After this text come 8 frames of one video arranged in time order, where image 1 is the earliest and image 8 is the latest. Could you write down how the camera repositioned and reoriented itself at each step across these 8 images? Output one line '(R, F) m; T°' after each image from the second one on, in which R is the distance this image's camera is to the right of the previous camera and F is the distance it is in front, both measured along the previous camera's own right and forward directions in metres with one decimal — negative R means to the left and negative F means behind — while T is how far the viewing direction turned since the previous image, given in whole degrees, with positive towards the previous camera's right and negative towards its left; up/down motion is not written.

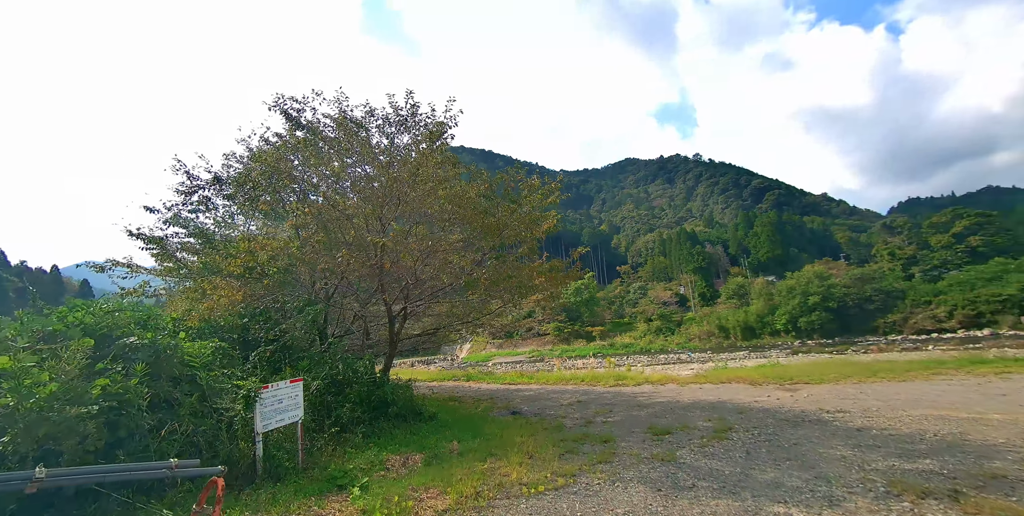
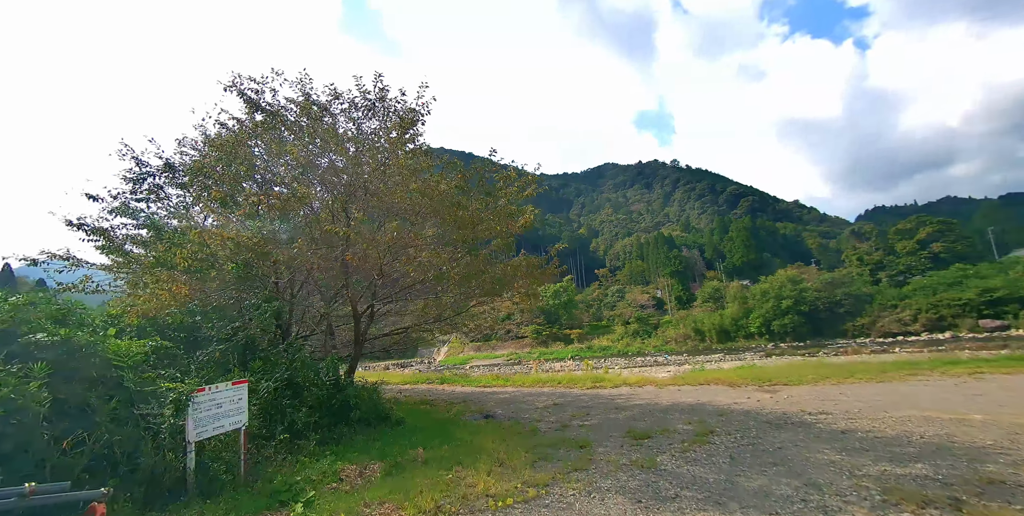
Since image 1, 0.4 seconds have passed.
(+0.1, +0.6) m; +3°
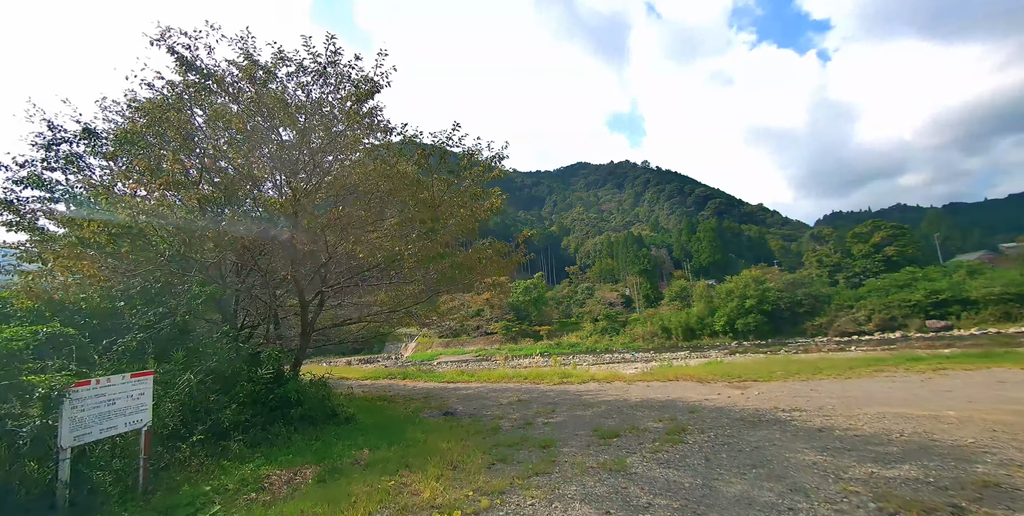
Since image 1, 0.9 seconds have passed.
(+0.2, +0.8) m; +4°
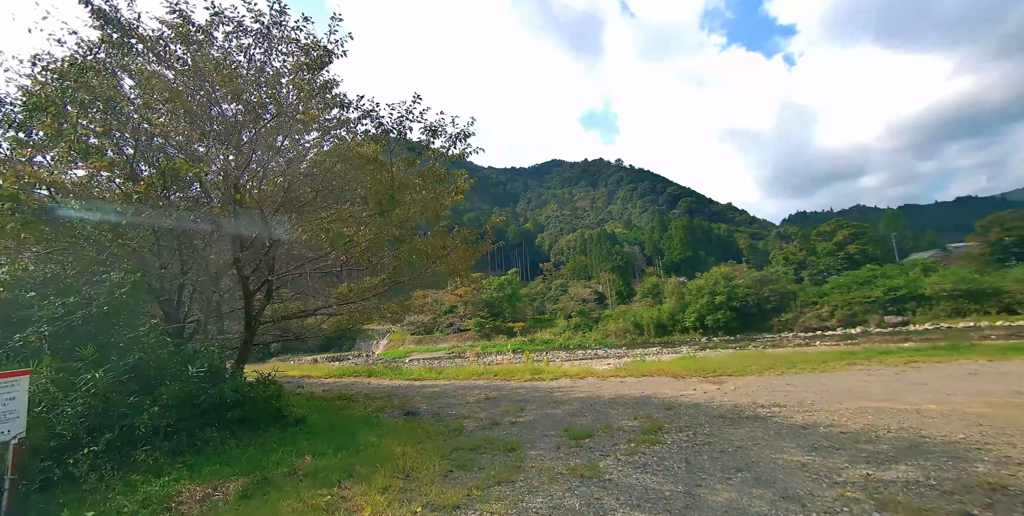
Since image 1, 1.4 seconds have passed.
(+0.2, +0.7) m; +3°
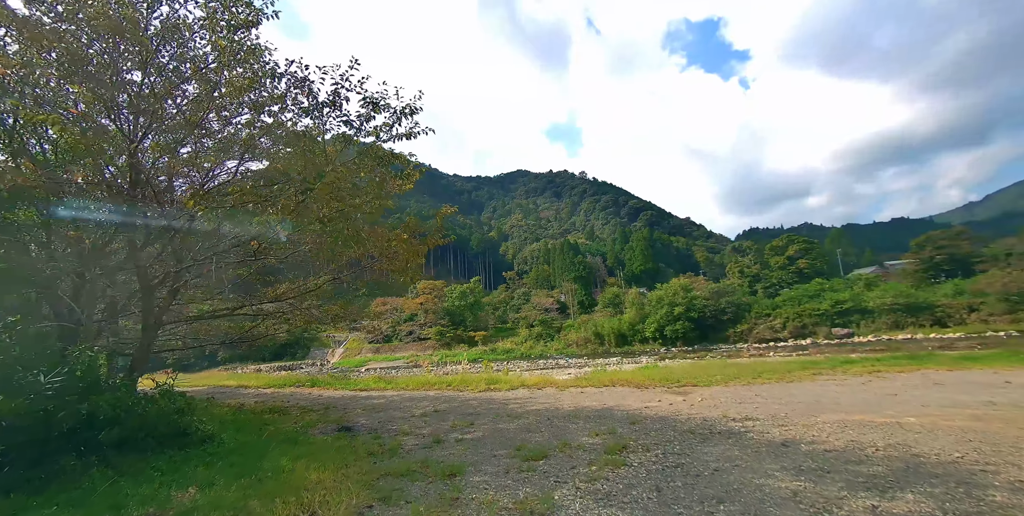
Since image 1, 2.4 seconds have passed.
(+0.2, +1.0) m; +5°
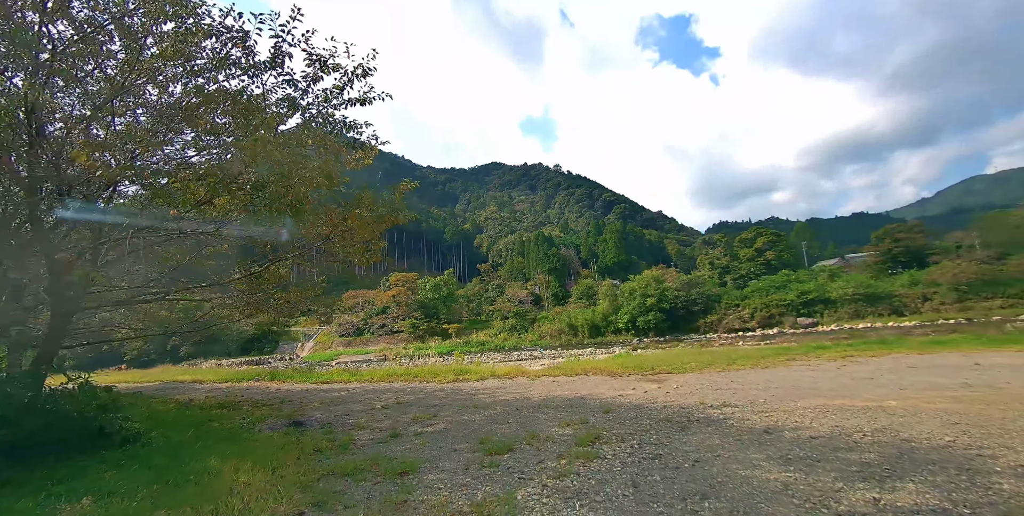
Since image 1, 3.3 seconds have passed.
(+0.2, +0.6) m; +3°
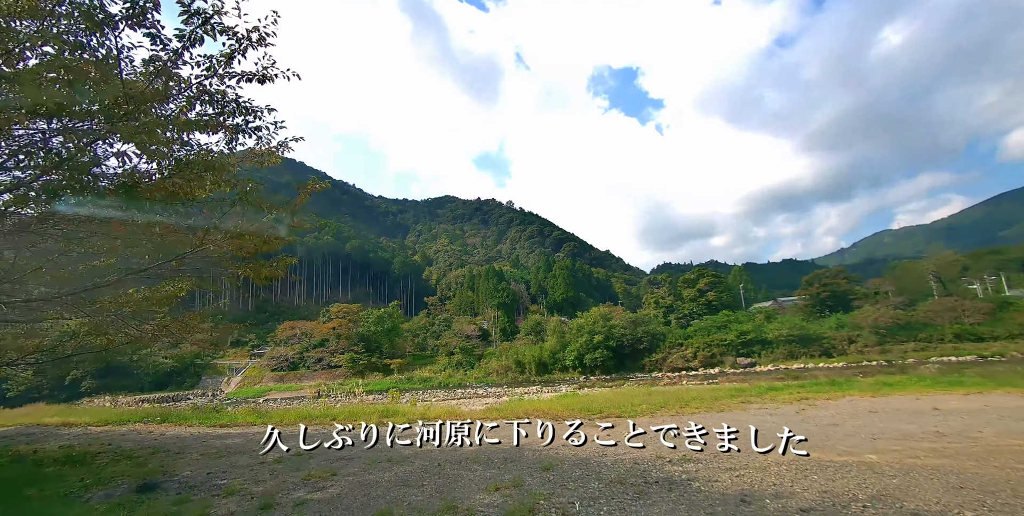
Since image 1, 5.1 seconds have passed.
(+0.3, +1.3) m; +6°
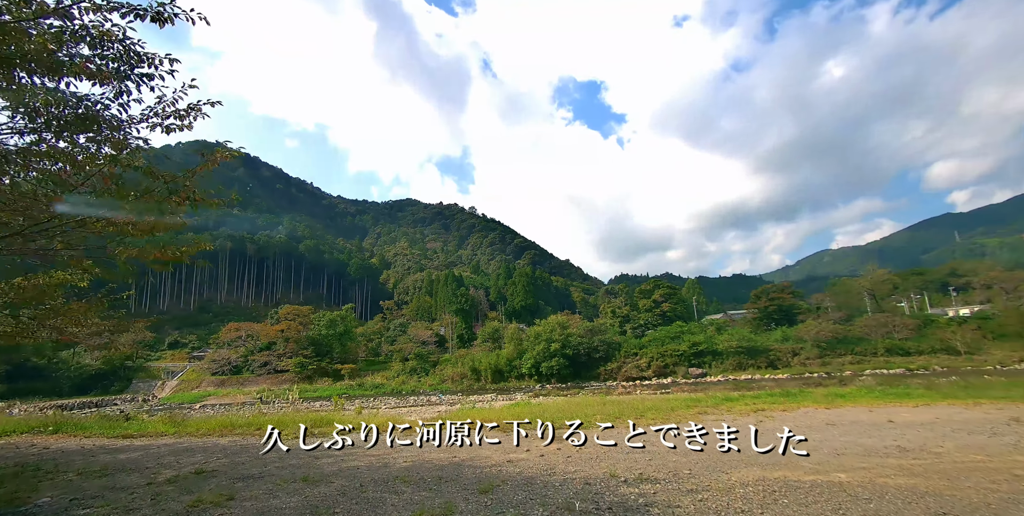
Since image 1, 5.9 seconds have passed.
(+0.2, +0.8) m; +5°
